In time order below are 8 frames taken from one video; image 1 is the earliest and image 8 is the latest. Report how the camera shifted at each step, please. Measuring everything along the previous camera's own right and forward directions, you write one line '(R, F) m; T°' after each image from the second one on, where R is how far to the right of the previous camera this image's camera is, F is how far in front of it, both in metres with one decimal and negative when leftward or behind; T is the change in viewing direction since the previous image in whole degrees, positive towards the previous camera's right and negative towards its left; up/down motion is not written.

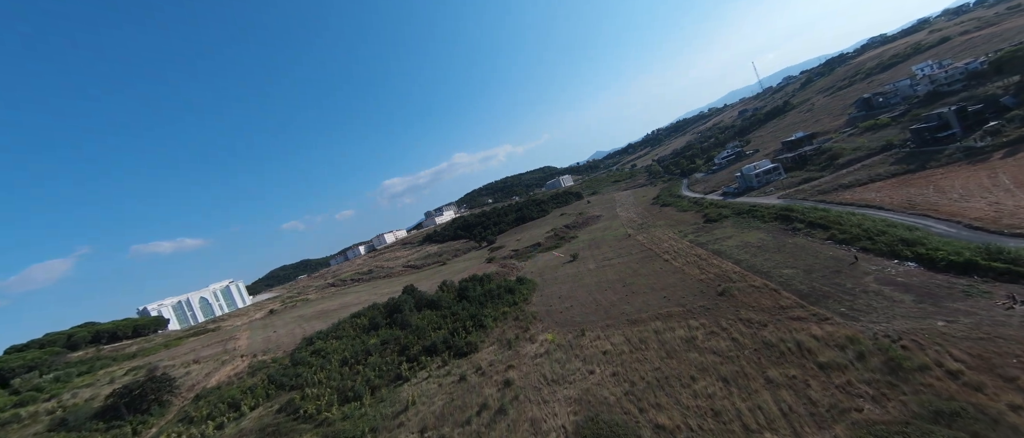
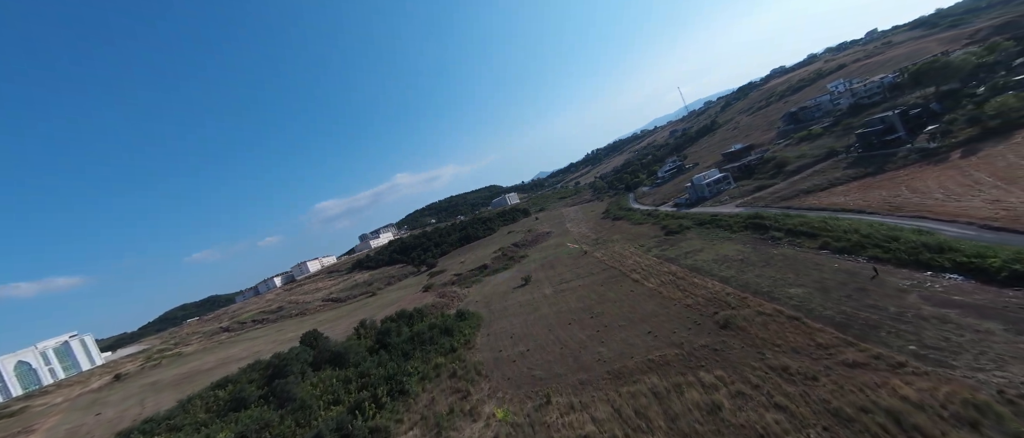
(+0.8, +6.7) m; +9°
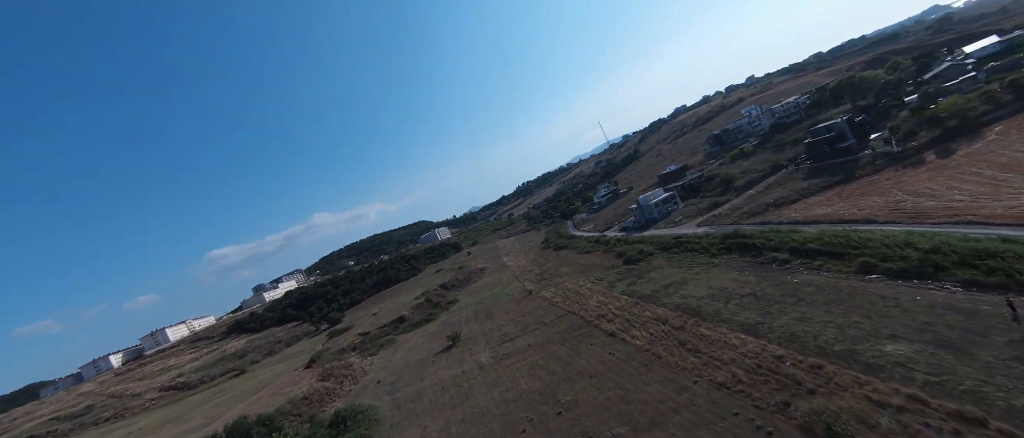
(+1.0, +9.1) m; +11°
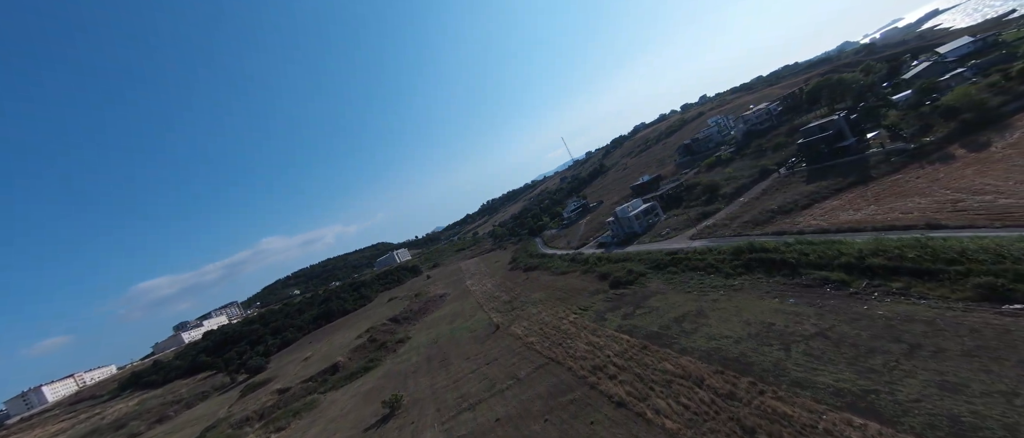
(+0.3, +6.4) m; +6°
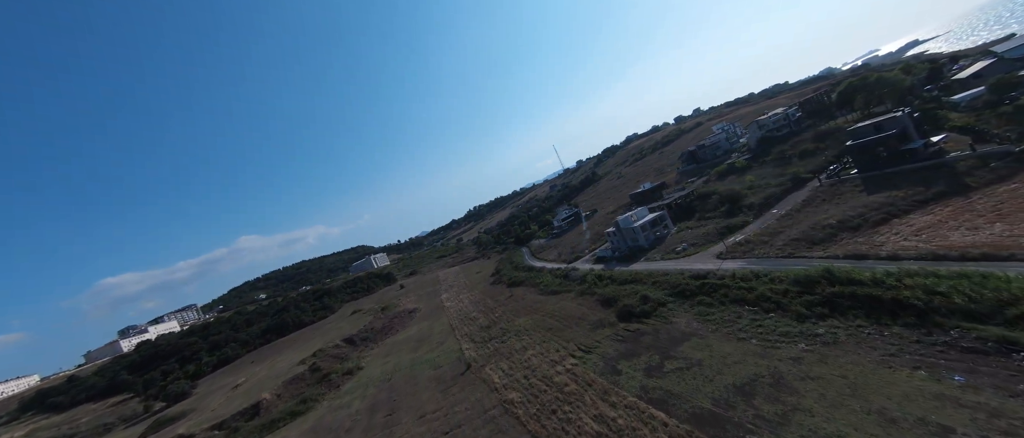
(+0.4, +6.5) m; +2°
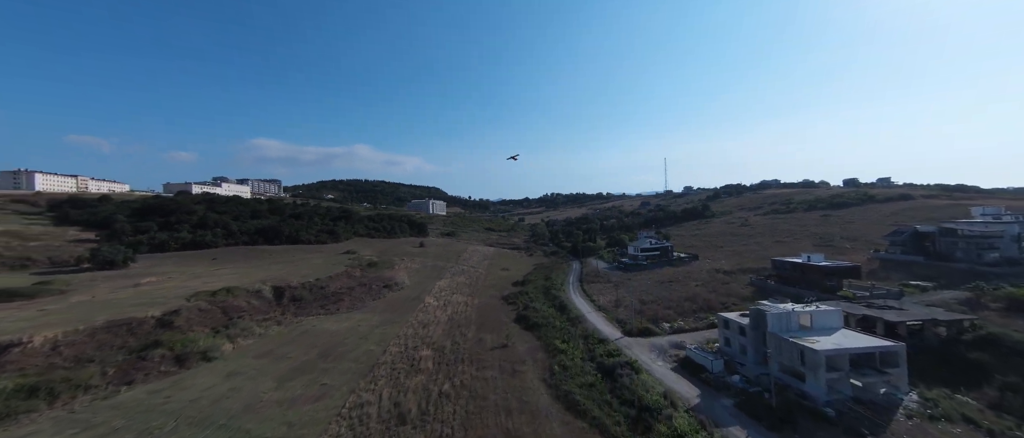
(+1.5, +15.9) m; -12°
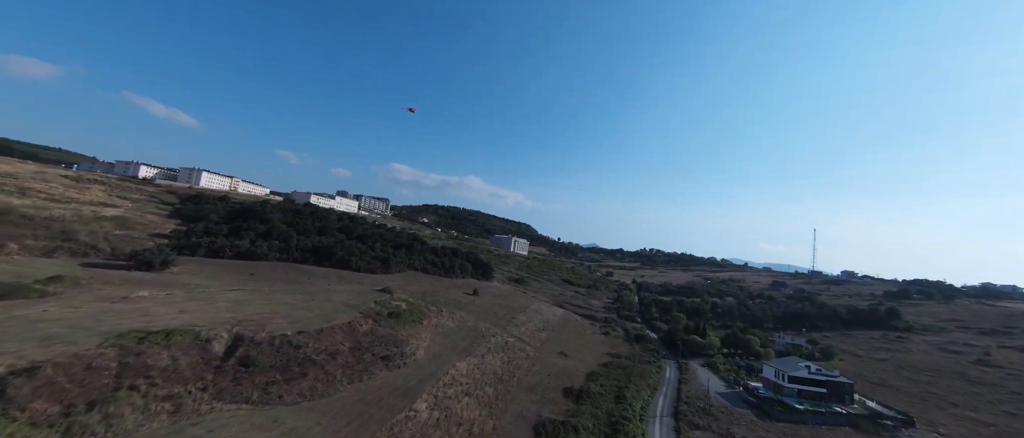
(+1.5, +10.5) m; -16°
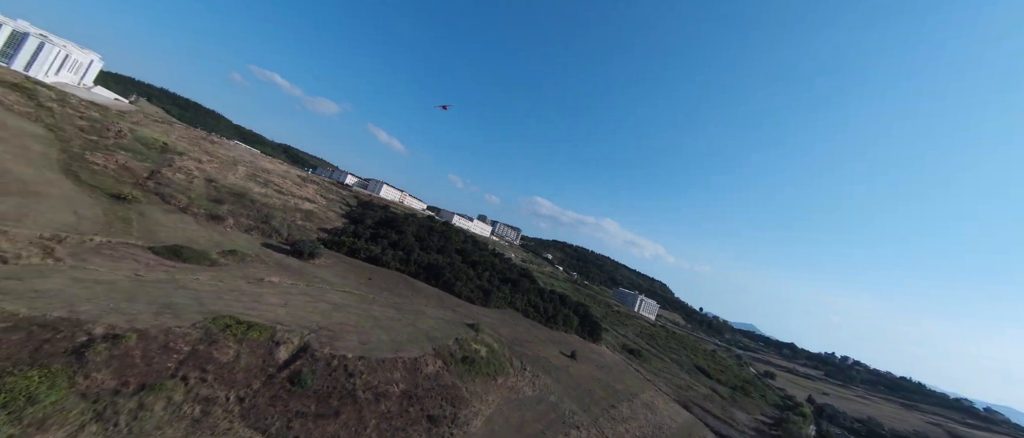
(+1.5, +5.2) m; -23°
